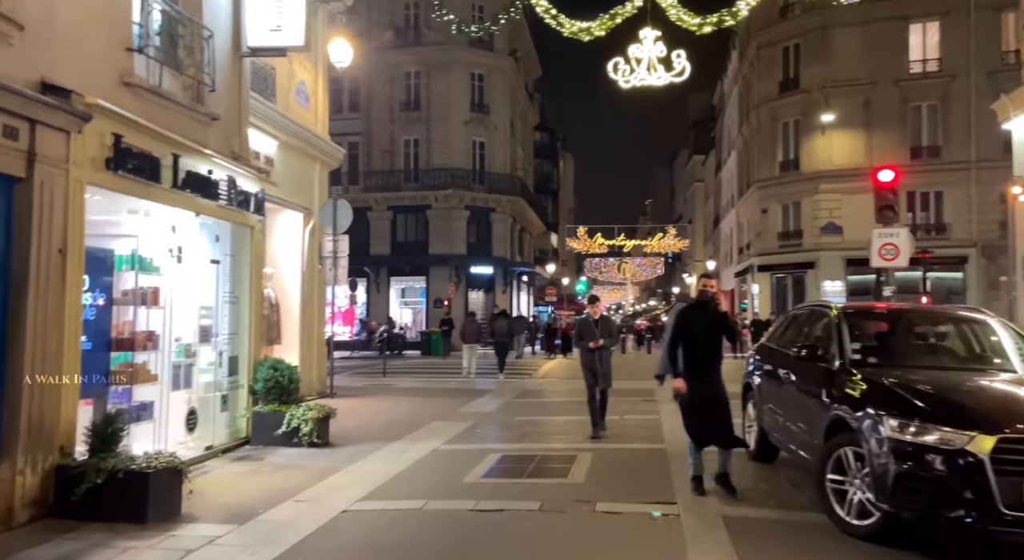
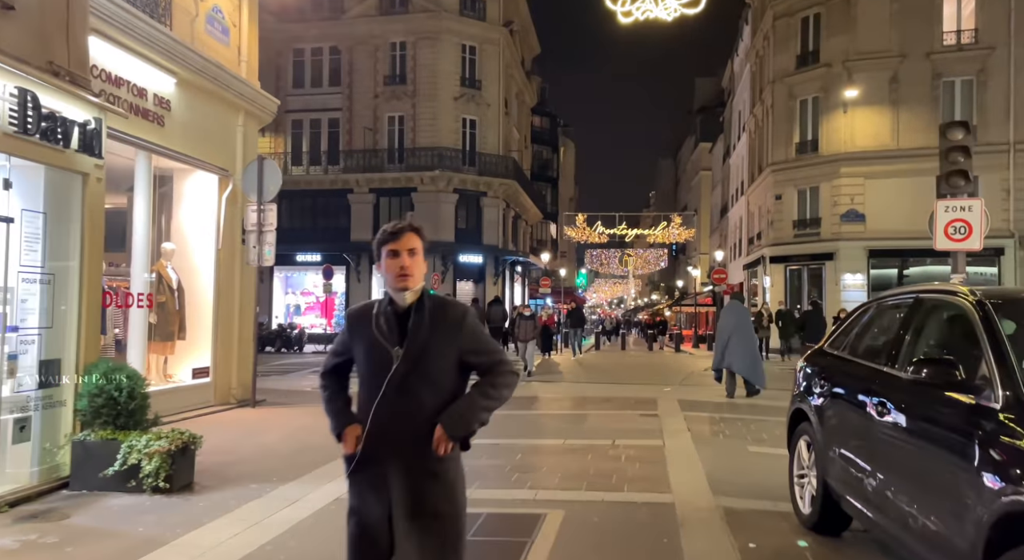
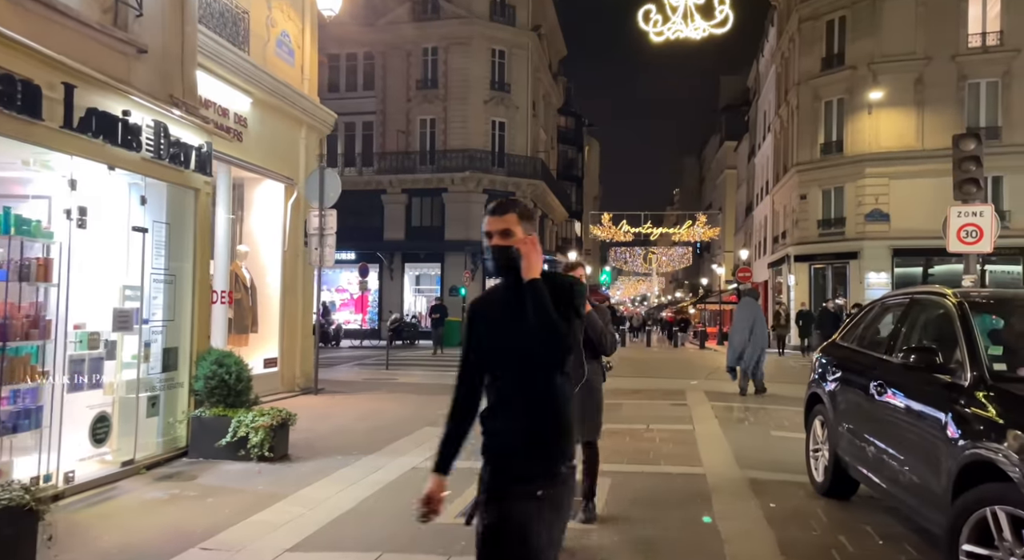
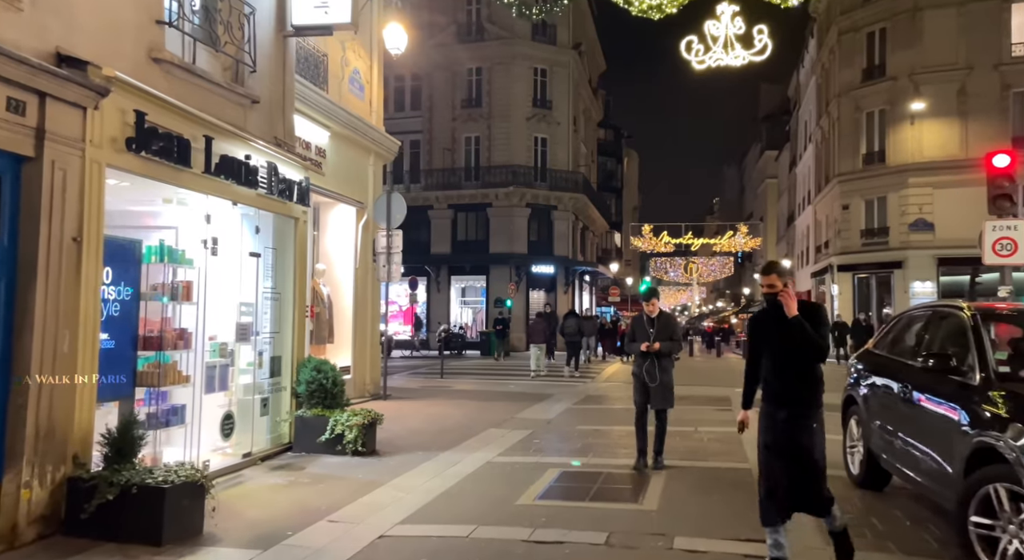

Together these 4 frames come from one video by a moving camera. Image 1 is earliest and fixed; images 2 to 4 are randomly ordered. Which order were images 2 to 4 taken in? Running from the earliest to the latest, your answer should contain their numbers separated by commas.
4, 3, 2
